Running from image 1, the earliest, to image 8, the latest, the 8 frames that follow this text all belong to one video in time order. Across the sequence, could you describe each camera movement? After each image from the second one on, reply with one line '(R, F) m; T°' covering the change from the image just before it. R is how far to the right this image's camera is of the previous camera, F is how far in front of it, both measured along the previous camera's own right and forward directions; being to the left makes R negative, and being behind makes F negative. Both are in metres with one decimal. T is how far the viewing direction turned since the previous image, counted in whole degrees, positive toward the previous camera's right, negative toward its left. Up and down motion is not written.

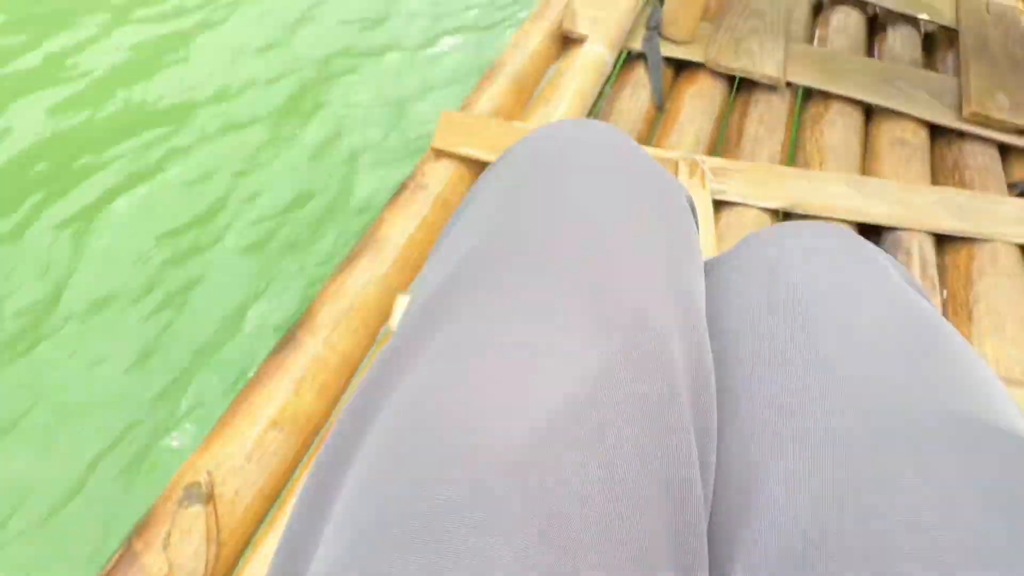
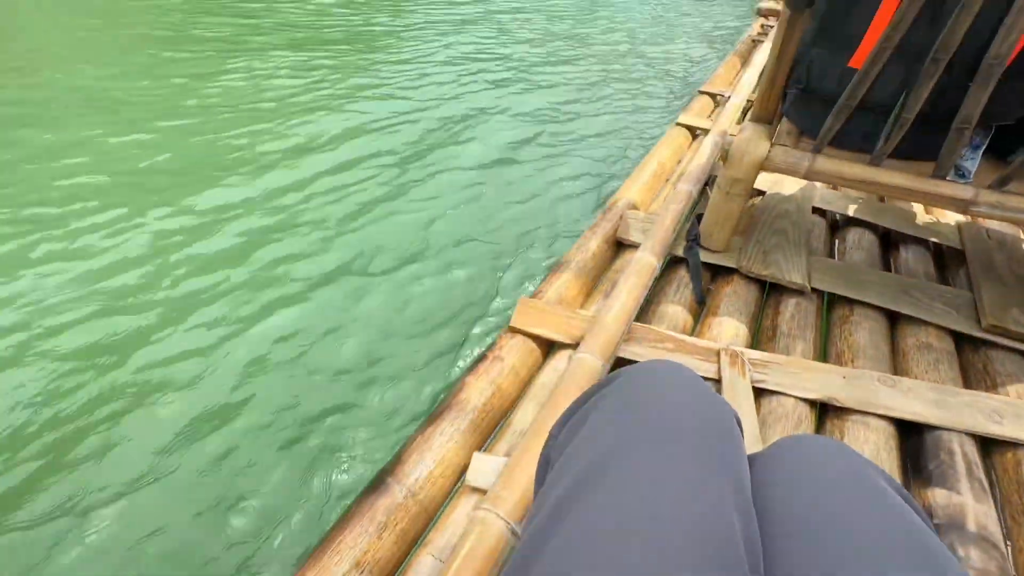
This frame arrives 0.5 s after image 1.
(-0.1, -0.4) m; -5°
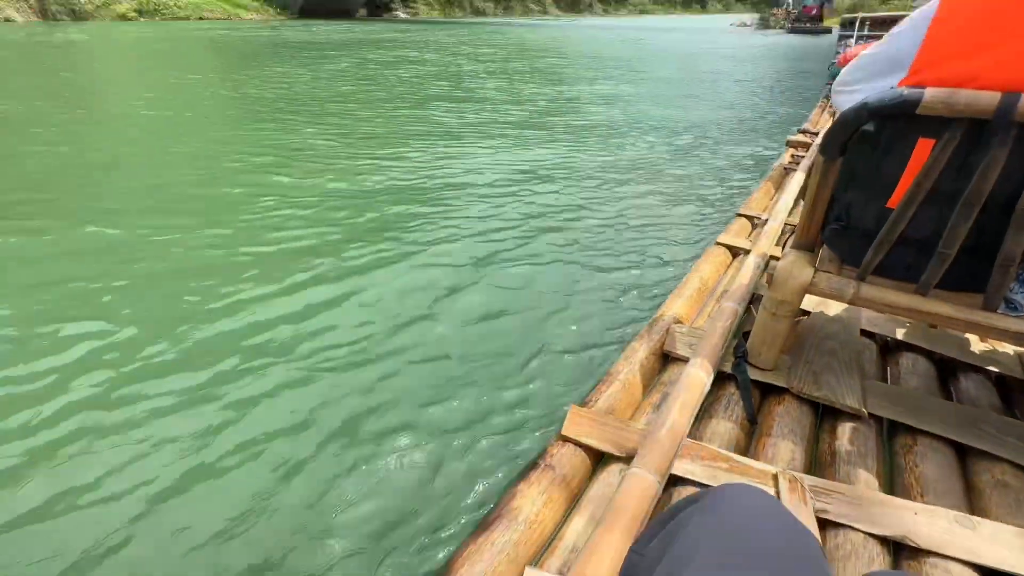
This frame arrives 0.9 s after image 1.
(-0.1, -0.2) m; -4°
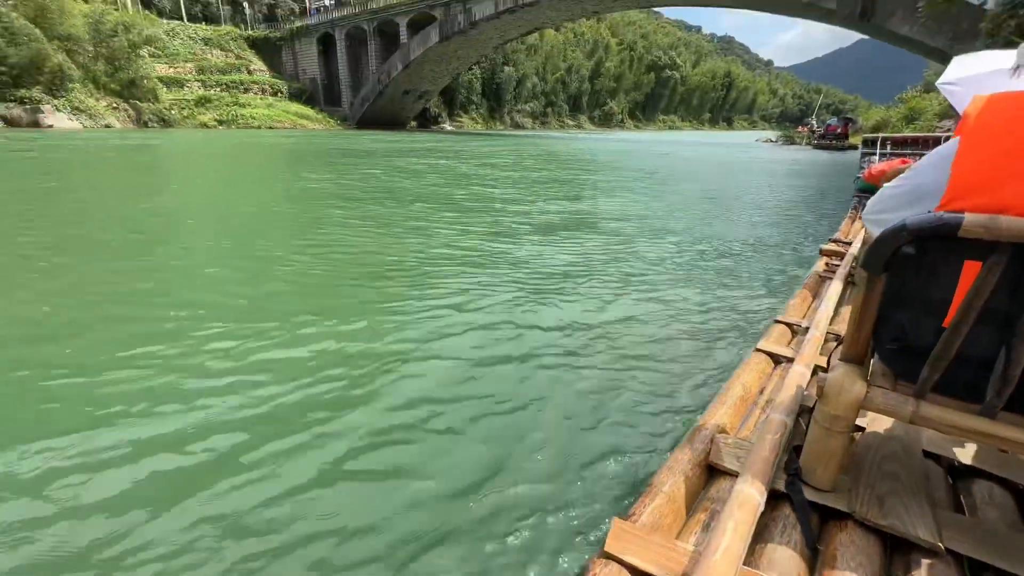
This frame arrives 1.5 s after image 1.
(-0.1, -0.1) m; -3°
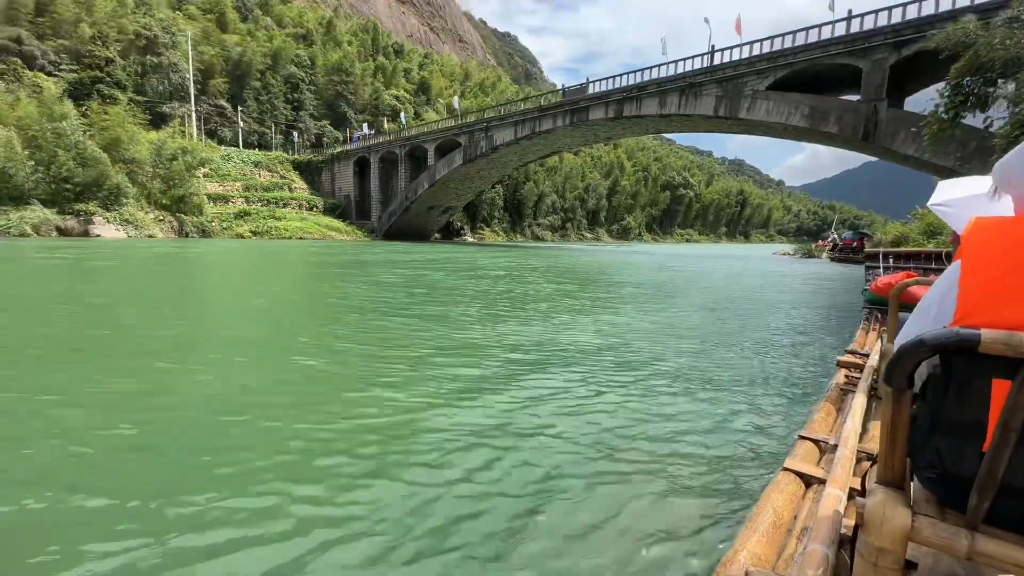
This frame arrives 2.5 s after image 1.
(+0.3, +0.4) m; -3°
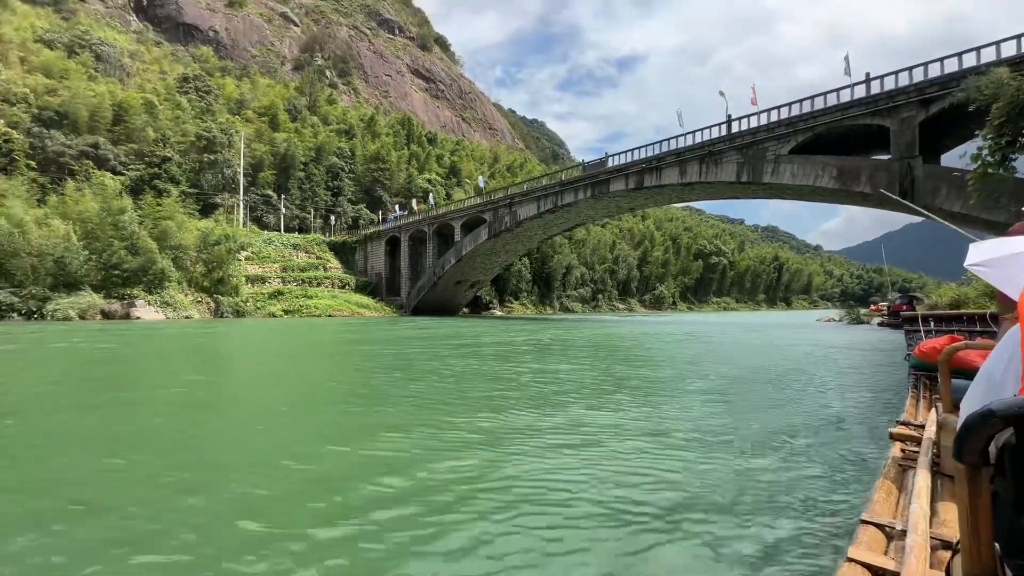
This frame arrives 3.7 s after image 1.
(+0.4, +0.5) m; -4°
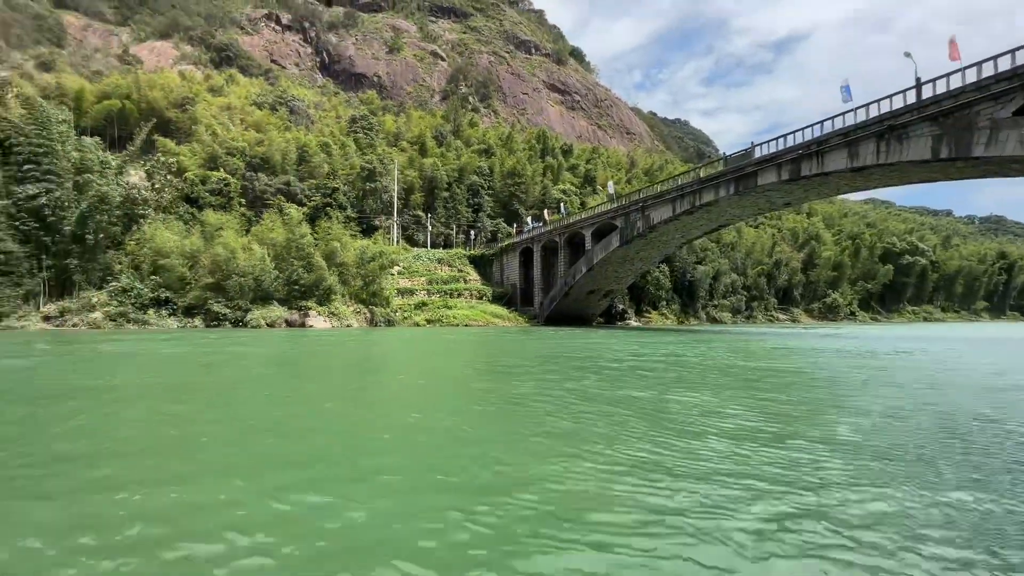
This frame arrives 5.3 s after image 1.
(+0.5, +0.7) m; -17°
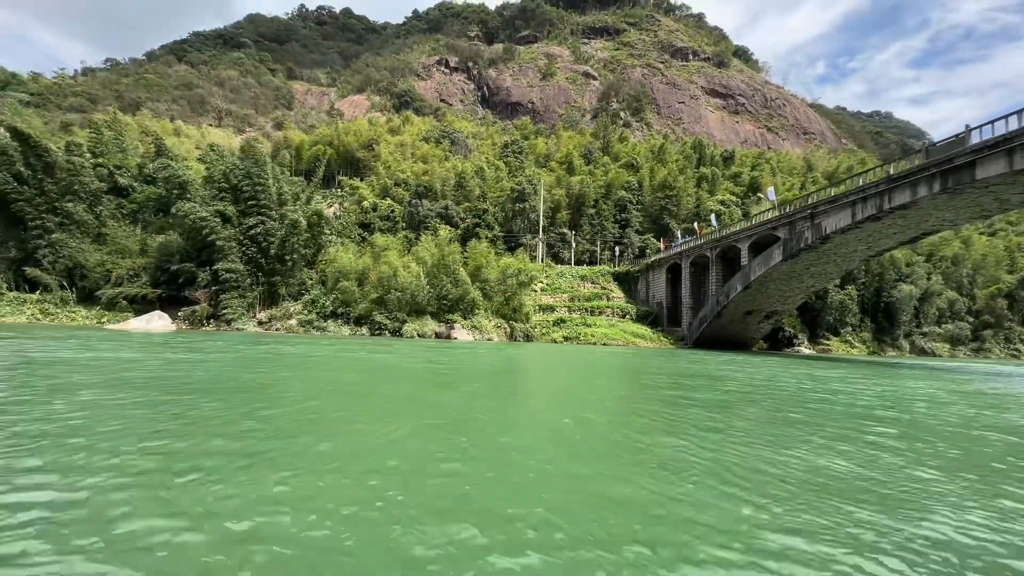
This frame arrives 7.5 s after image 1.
(+0.9, +0.6) m; -19°
